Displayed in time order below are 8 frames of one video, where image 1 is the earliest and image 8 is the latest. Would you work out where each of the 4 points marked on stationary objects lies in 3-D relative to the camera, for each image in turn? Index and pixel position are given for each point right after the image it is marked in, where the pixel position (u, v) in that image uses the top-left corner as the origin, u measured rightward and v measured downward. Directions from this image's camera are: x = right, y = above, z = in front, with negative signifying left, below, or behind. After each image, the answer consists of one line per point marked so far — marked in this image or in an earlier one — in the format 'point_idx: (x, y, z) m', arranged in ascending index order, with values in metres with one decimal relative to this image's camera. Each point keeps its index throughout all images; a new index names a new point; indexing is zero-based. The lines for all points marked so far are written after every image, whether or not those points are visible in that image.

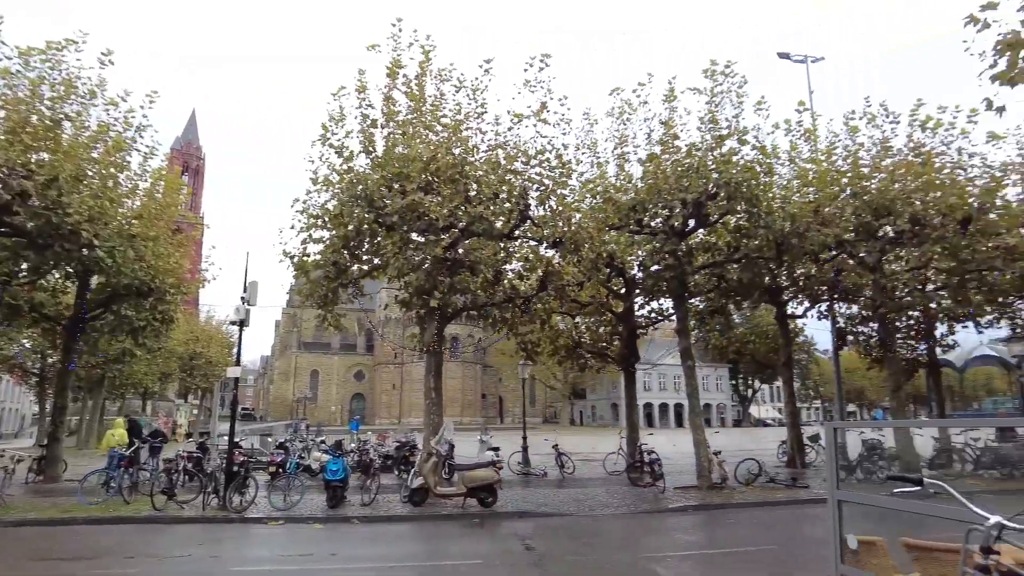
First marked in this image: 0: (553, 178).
0: (+0.8, +2.4, +14.2) m
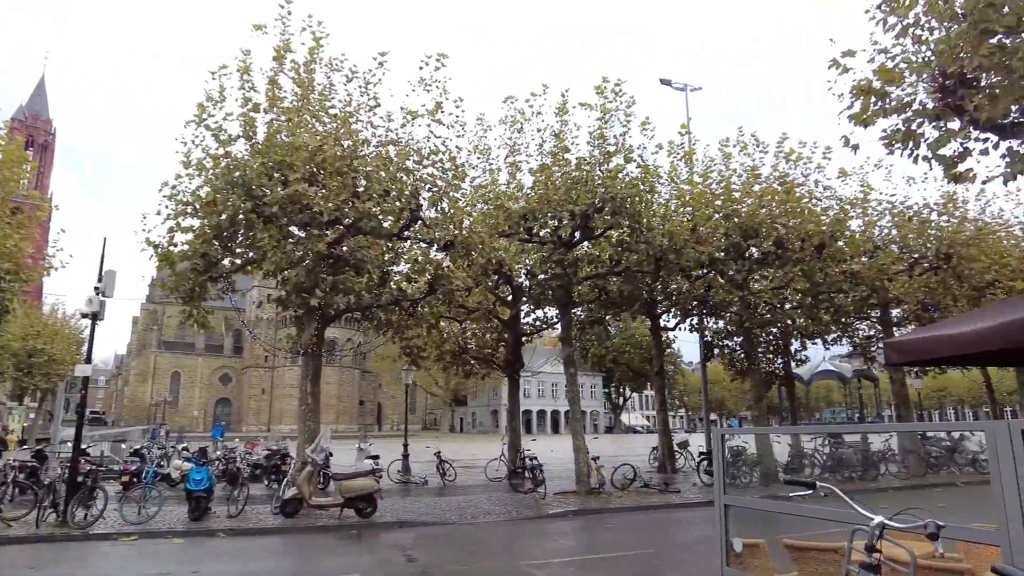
0: (-1.4, +2.3, +13.9) m
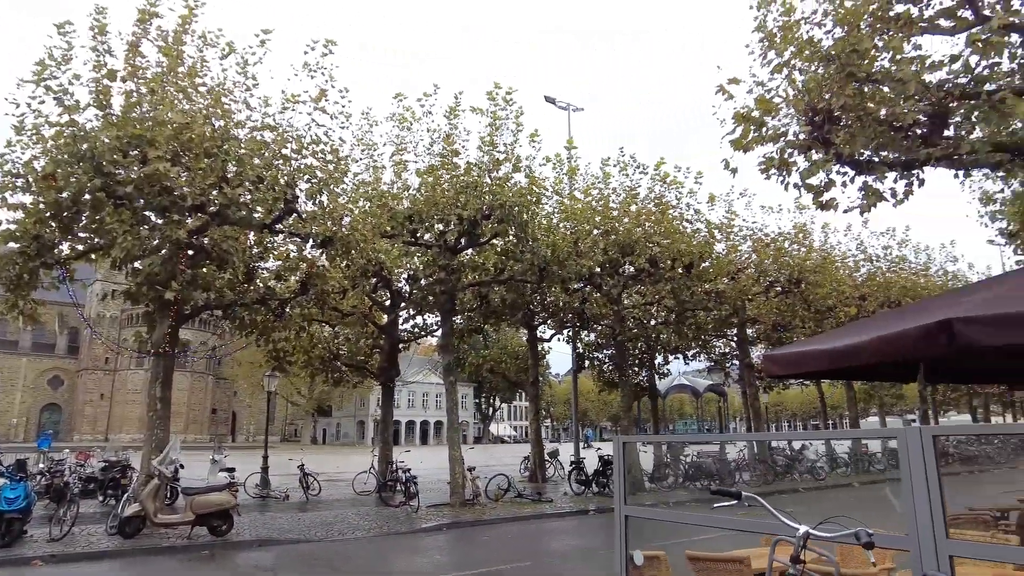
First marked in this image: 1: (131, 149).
0: (-3.7, +2.3, +13.1) m
1: (-6.3, +2.3, +10.7) m
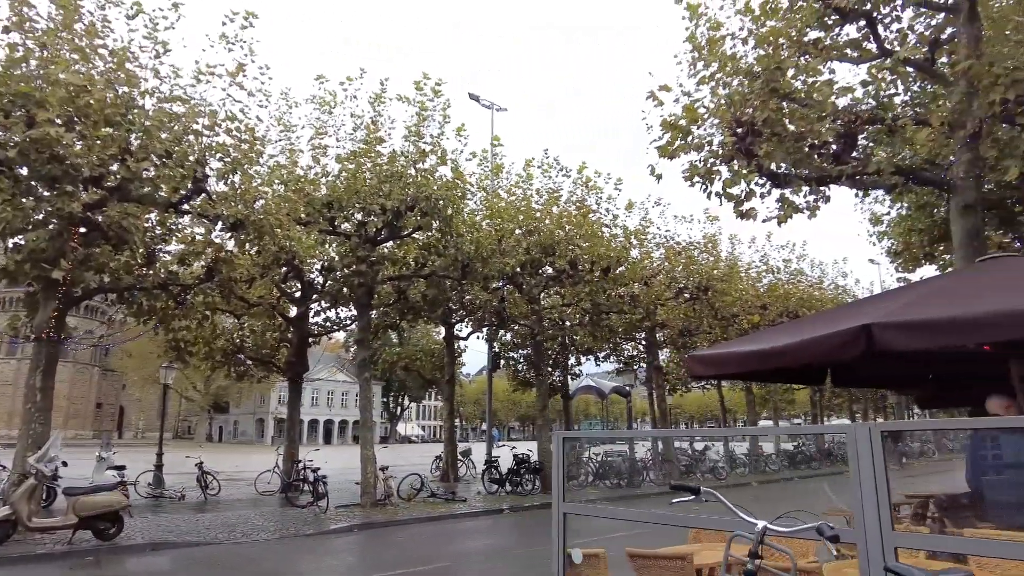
0: (-5.1, +2.6, +12.4) m
1: (-7.3, +2.6, +9.6) m
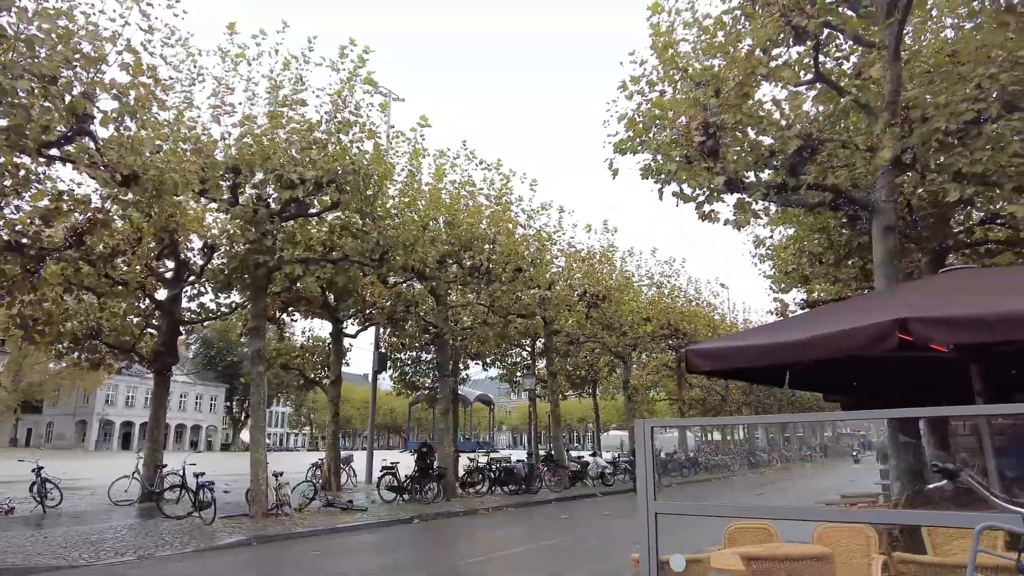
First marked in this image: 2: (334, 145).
0: (-6.0, +3.1, +10.3) m
1: (-7.4, +3.3, +7.2) m
2: (-3.6, +2.8, +13.1) m
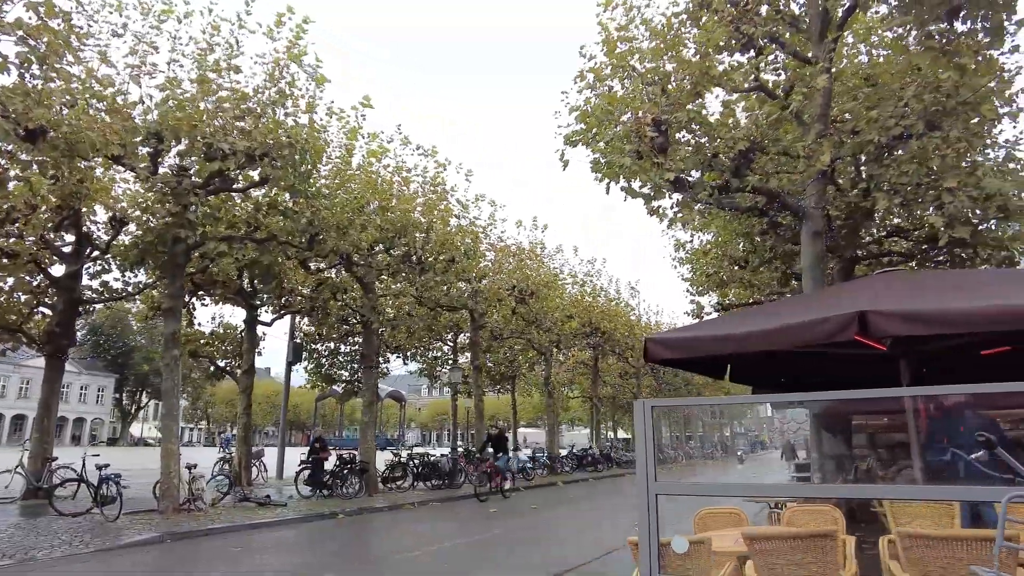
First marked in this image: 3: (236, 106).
0: (-6.6, +3.5, +9.3) m
1: (-7.6, +3.7, +6.0) m
2: (-4.6, +3.2, +12.3) m
3: (-4.9, +3.3, +11.7) m
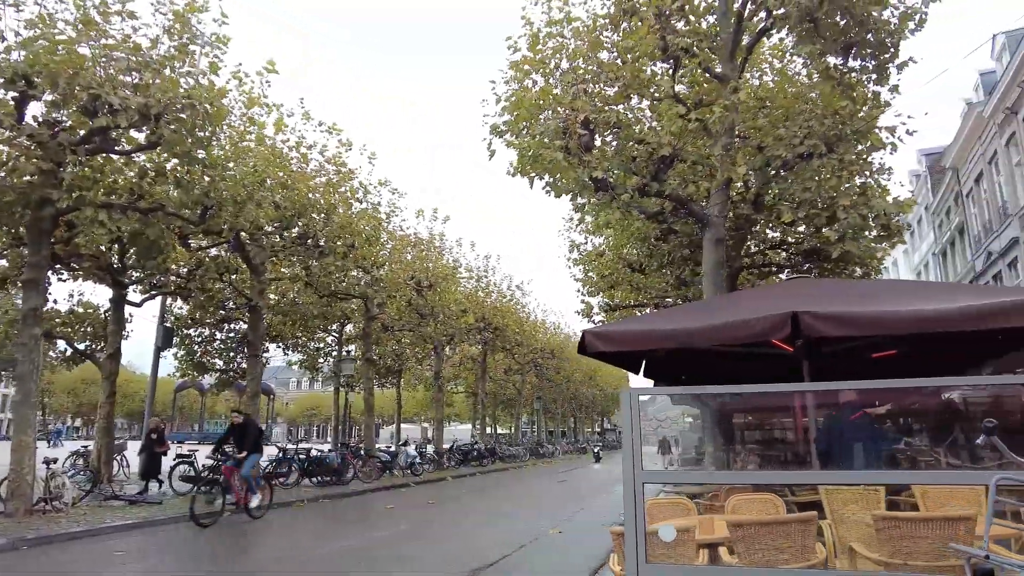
0: (-7.3, +4.0, +7.7) m
1: (-7.7, +4.2, +4.3) m
2: (-6.0, +3.6, +11.1) m
3: (-6.1, +3.7, +10.4) m
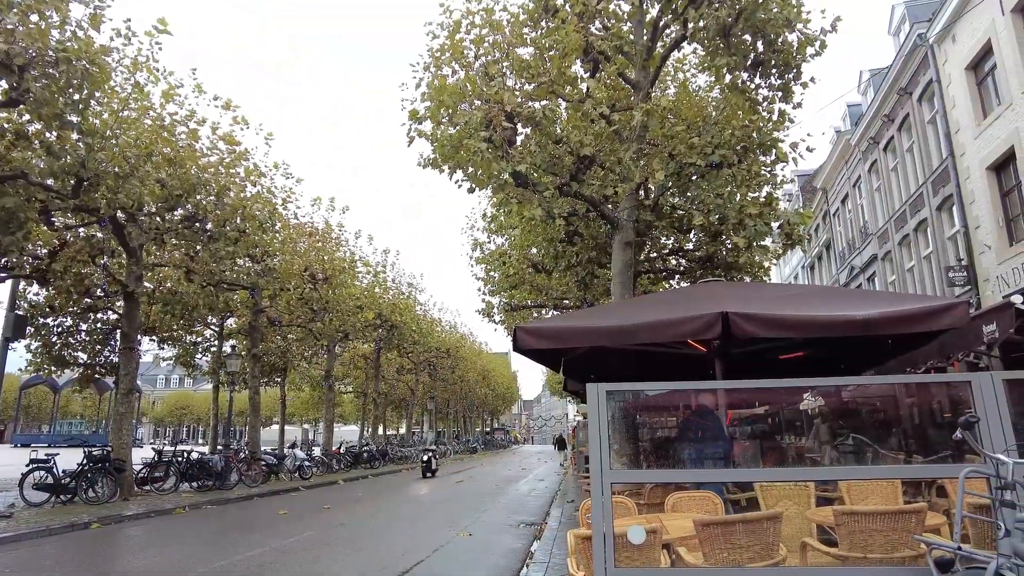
0: (-7.9, +4.3, +6.1) m
1: (-7.6, +4.6, +2.7) m
2: (-7.2, +3.9, +9.7) m
3: (-7.2, +4.0, +9.0) m
